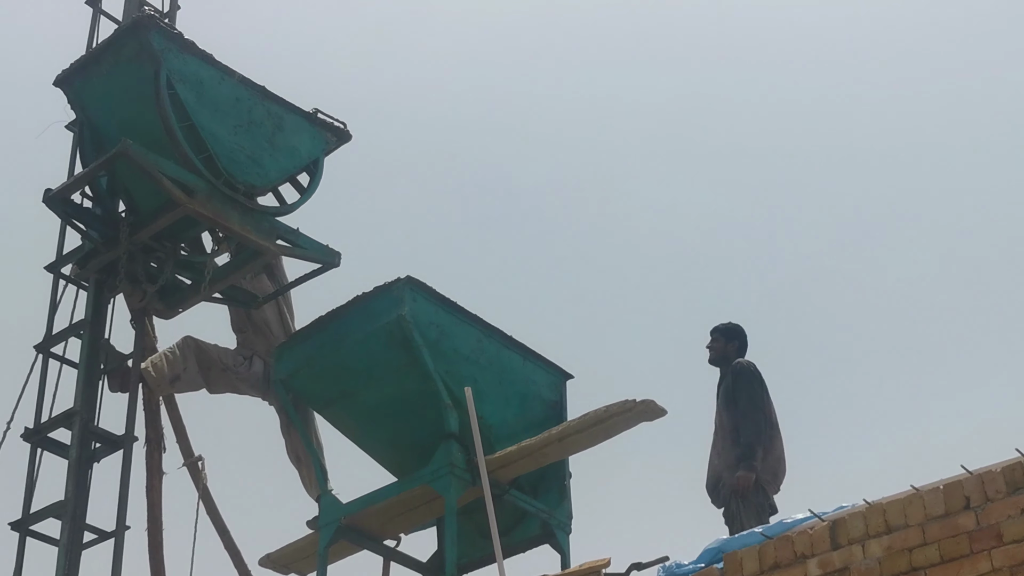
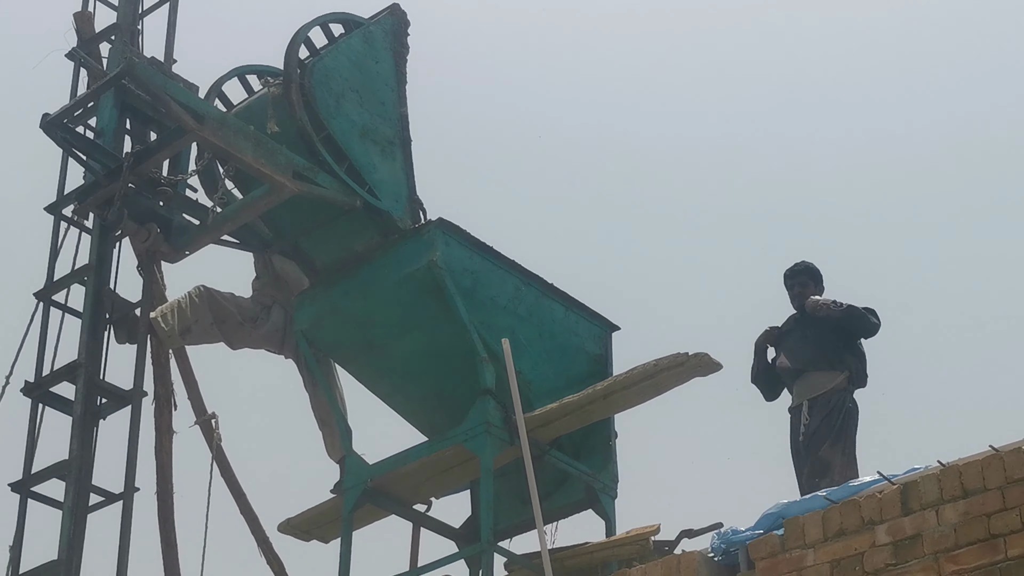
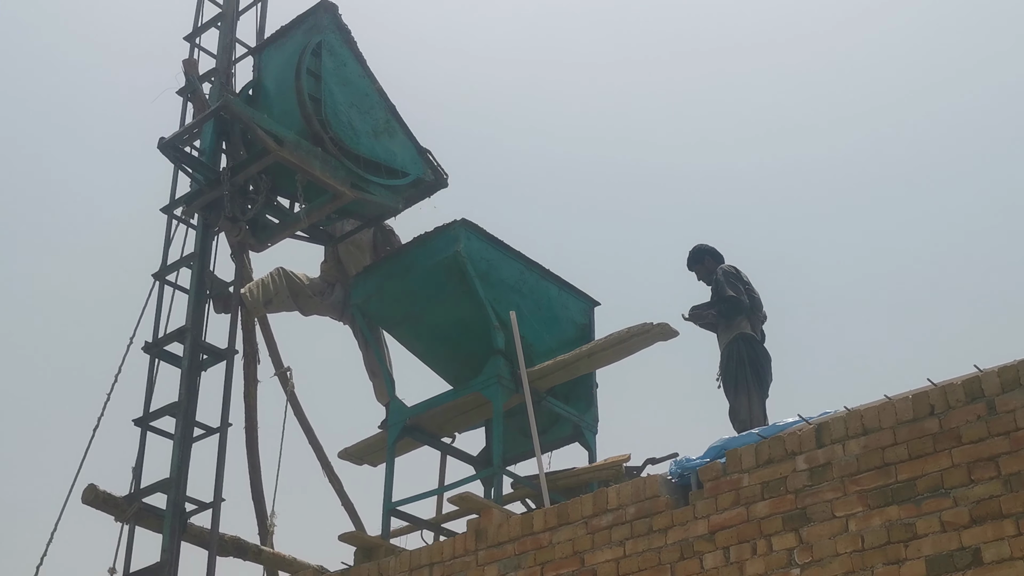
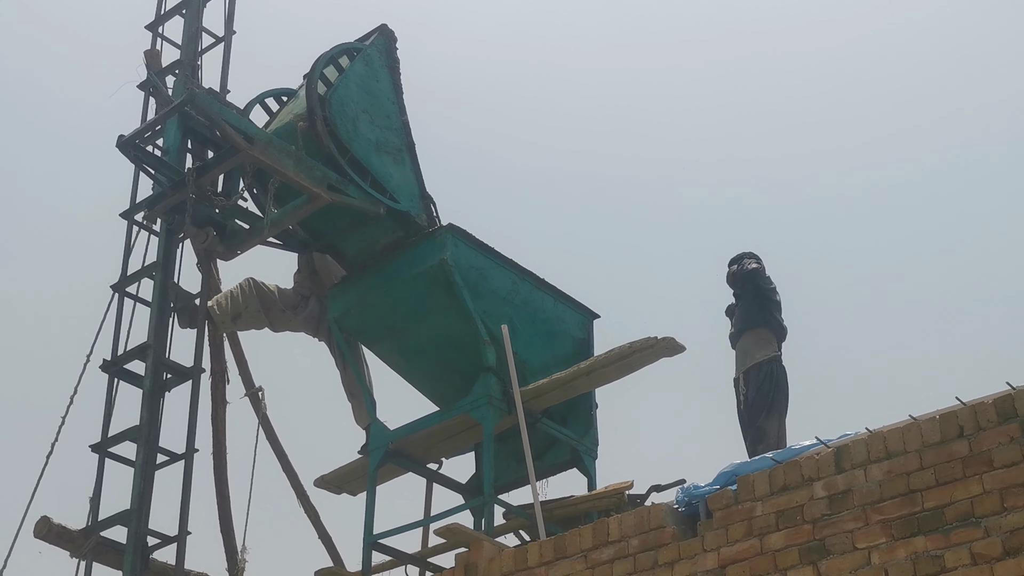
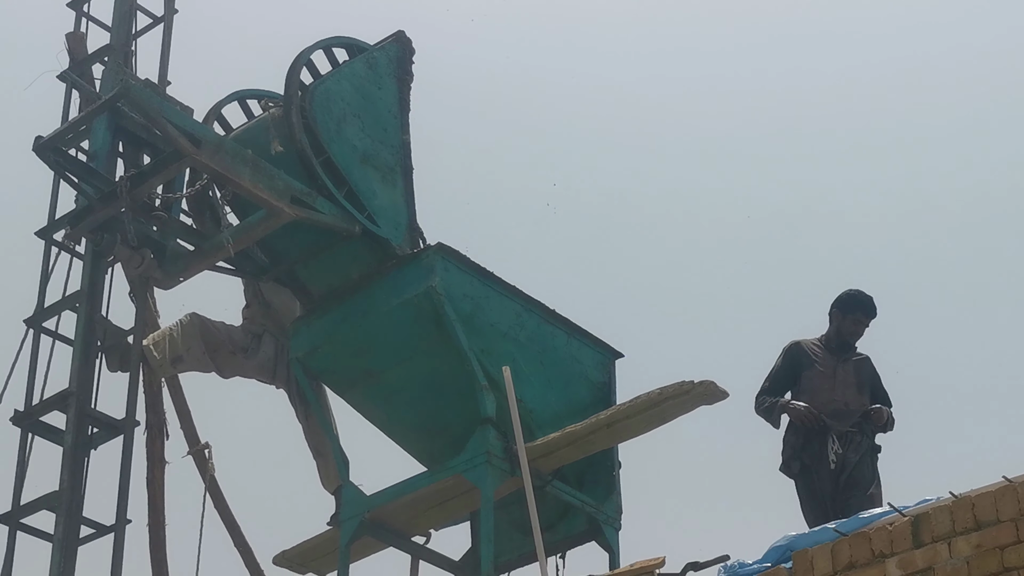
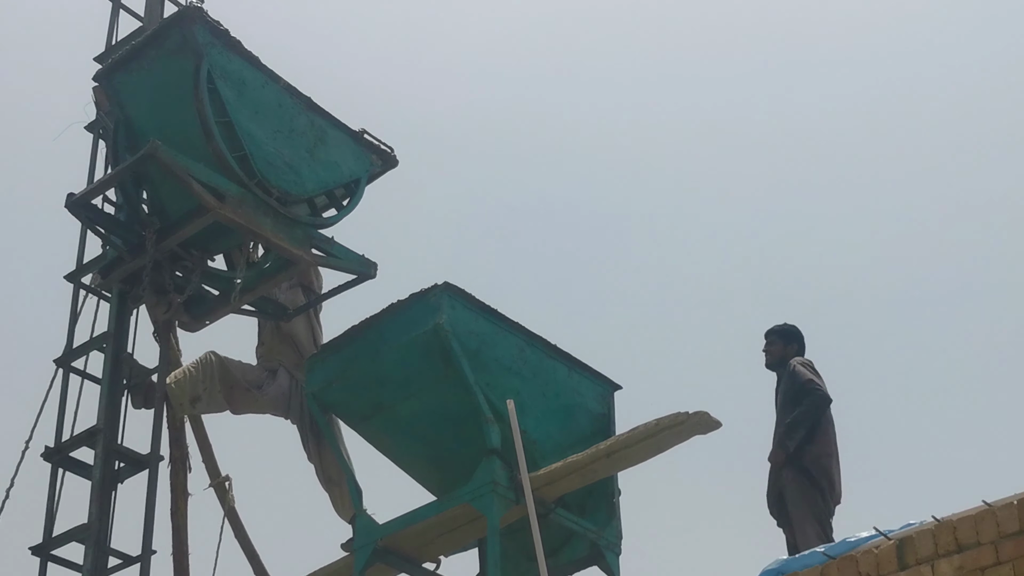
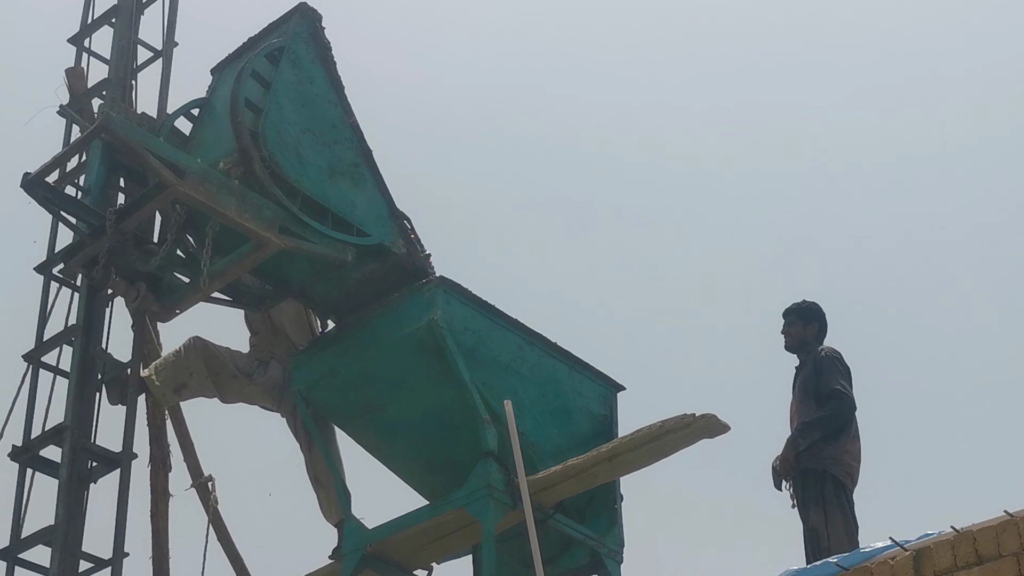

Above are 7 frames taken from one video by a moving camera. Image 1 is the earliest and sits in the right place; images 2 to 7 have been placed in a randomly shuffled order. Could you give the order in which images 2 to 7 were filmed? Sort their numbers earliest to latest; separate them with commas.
6, 7, 5, 2, 4, 3
